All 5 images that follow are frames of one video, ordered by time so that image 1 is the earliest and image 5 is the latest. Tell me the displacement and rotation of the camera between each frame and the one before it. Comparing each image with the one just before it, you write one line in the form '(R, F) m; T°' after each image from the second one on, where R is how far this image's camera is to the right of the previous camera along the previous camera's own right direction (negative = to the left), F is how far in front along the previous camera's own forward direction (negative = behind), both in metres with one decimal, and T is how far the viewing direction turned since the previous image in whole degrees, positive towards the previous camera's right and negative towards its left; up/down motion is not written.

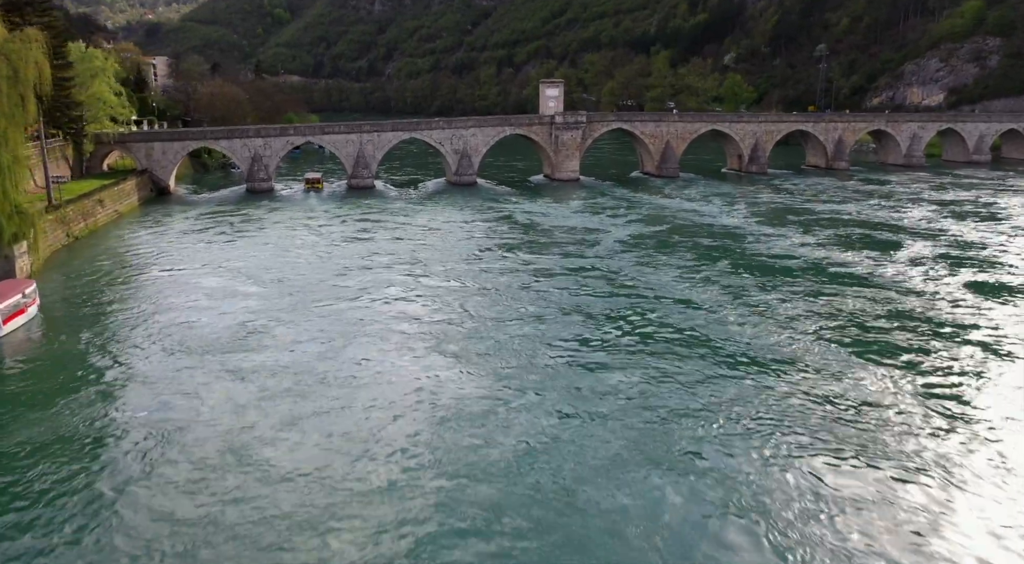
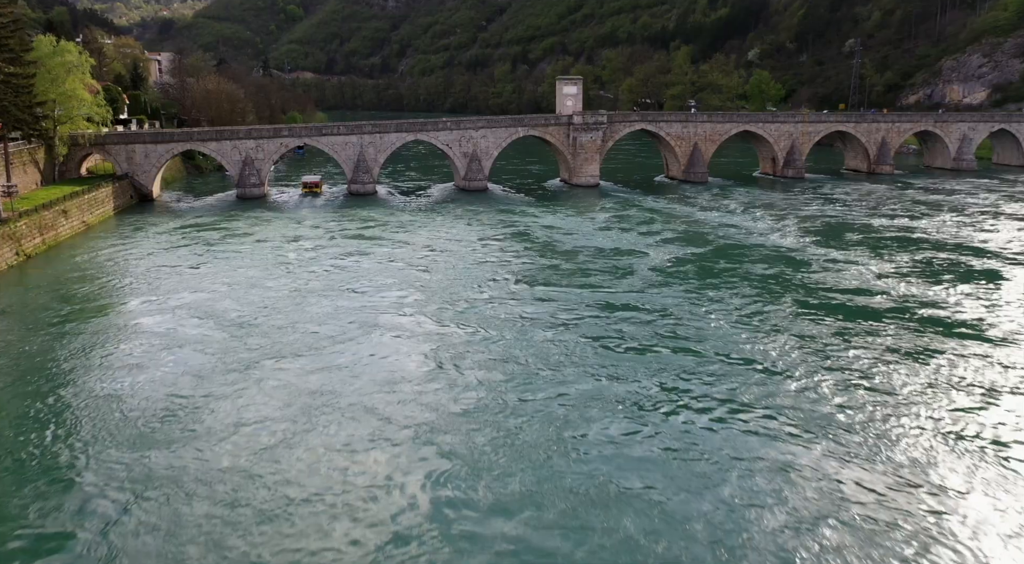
(-0.1, +3.9) m; -1°
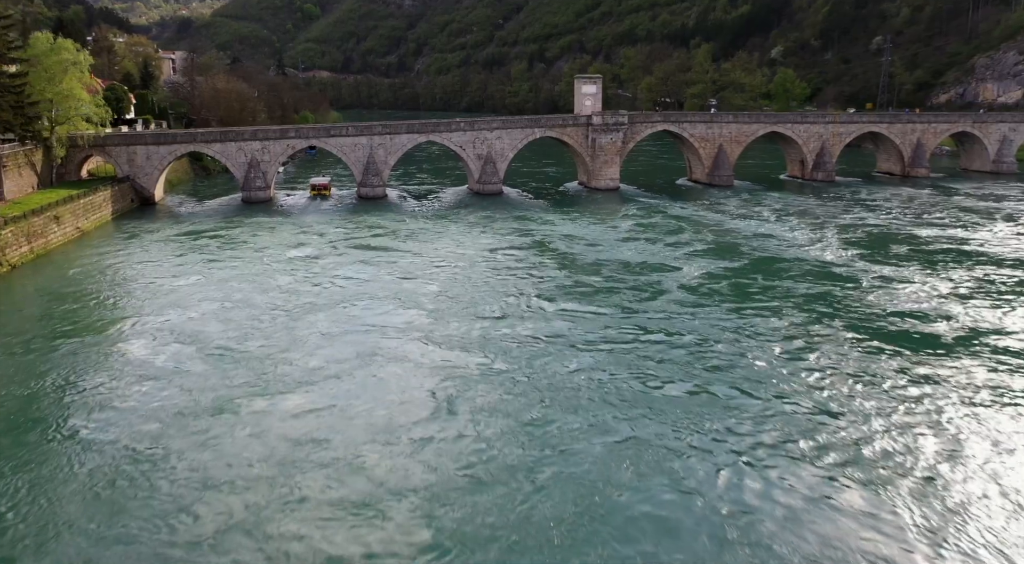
(0.0, +1.9) m; -1°
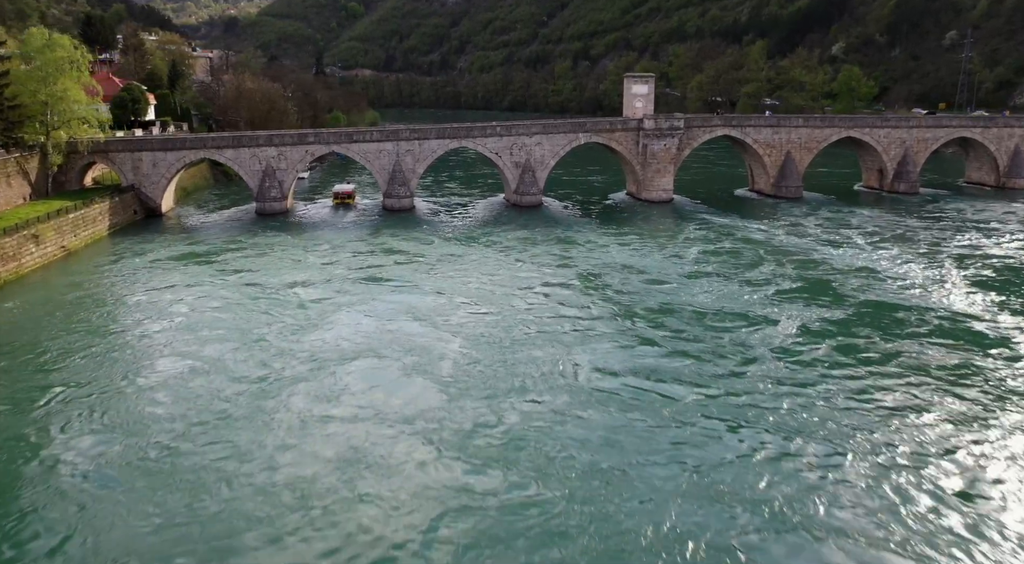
(0.0, +4.2) m; -3°
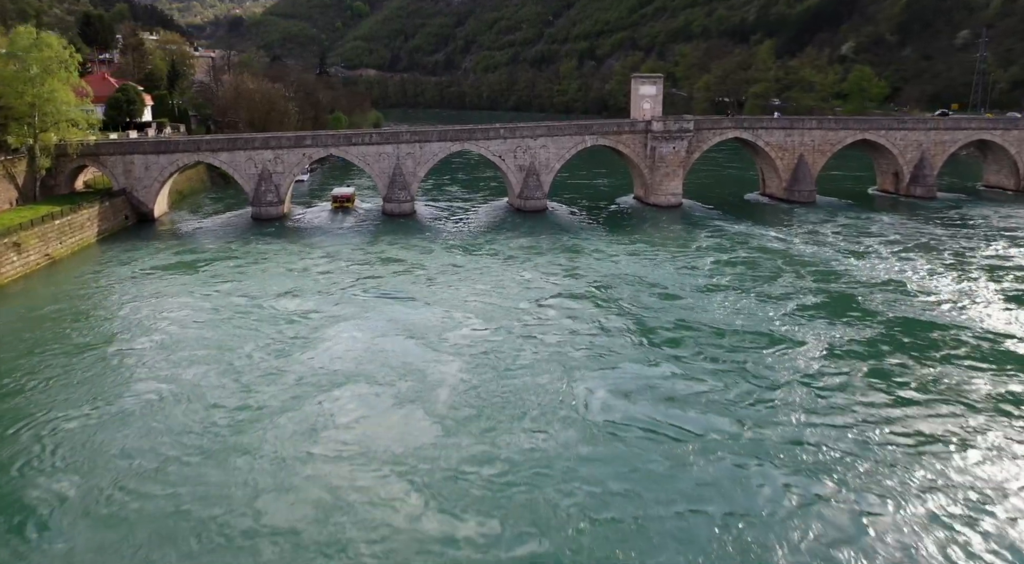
(0.0, +1.2) m; 0°
